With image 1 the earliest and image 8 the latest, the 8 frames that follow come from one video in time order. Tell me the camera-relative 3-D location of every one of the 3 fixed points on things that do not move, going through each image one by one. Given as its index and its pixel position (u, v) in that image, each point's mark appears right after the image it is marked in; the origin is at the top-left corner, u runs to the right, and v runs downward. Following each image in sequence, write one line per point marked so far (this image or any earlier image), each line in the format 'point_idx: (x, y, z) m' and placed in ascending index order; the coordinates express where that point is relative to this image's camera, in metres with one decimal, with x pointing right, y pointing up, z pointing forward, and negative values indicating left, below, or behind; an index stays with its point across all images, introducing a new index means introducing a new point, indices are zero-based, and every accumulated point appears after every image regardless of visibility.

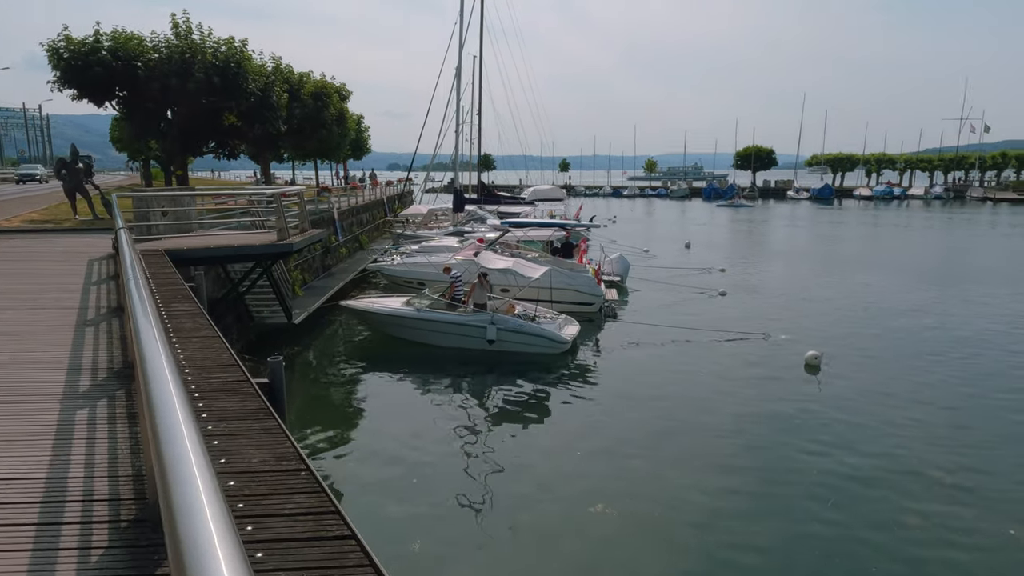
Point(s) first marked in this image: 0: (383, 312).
0: (-3.5, -0.7, +18.1) m
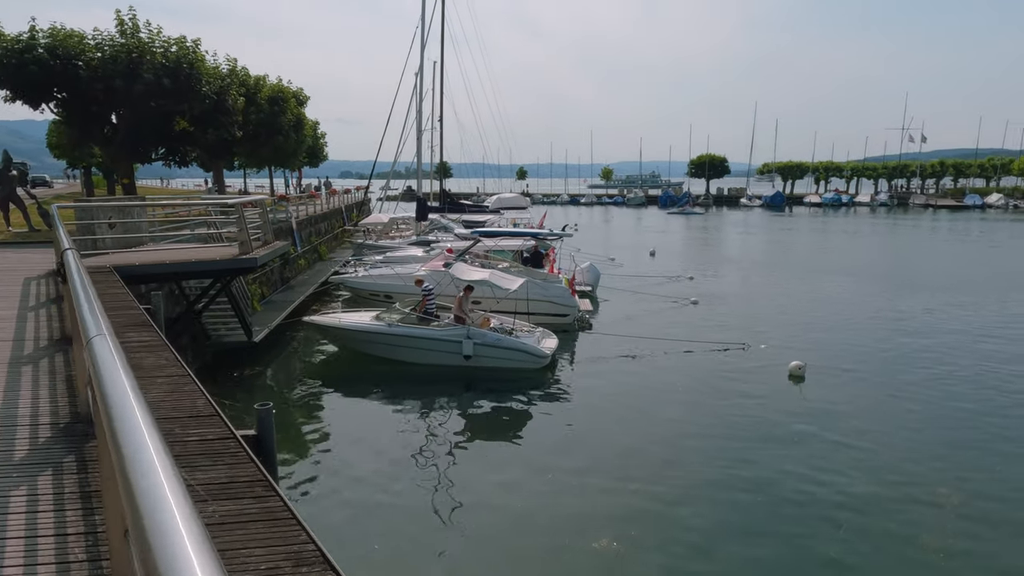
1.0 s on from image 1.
0: (-4.1, -1.0, +17.1) m
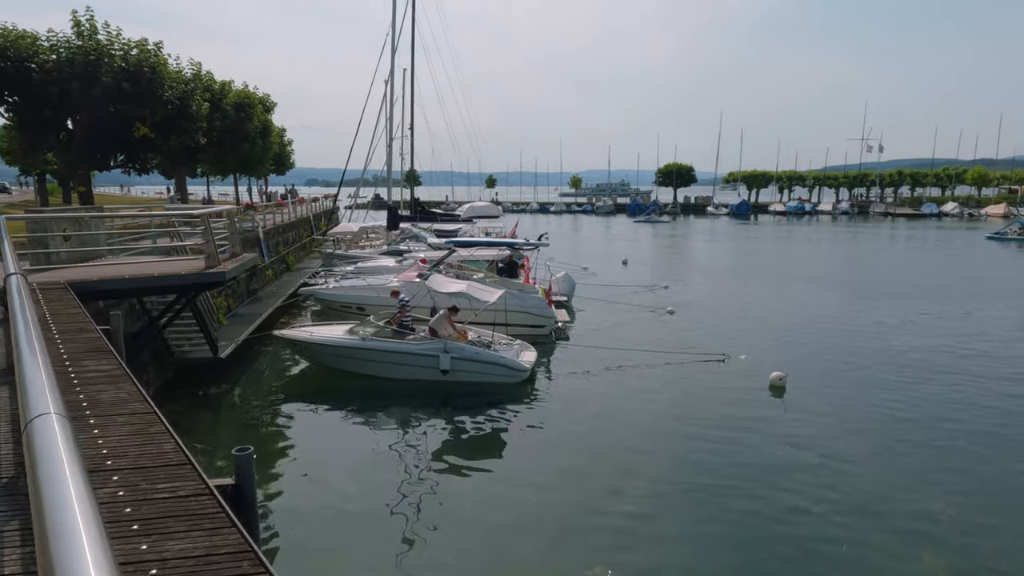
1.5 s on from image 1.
0: (-4.7, -1.4, +16.5) m
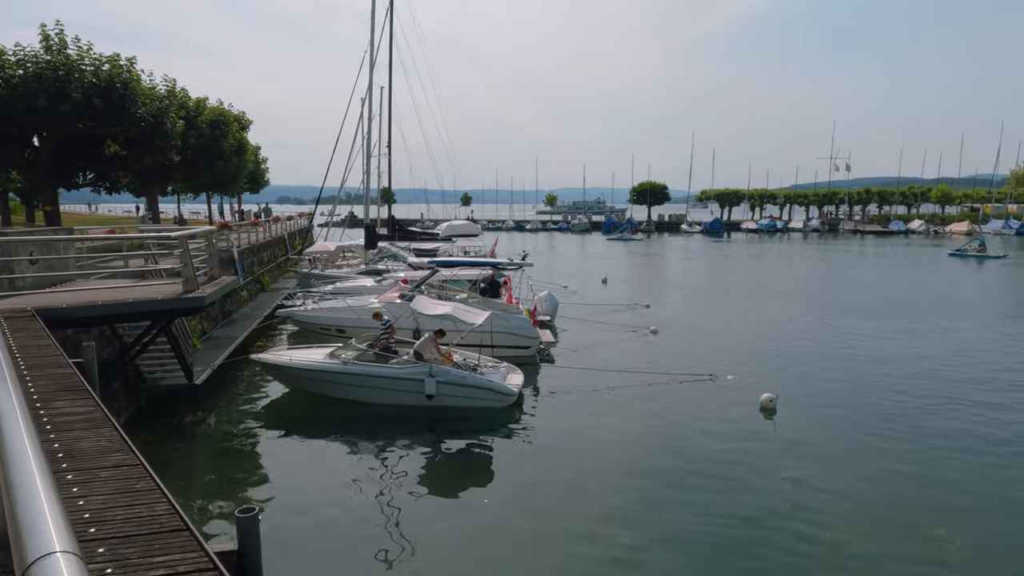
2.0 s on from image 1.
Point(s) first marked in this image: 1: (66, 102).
0: (-5.0, -1.9, +15.9) m
1: (-12.0, +5.0, +18.0) m
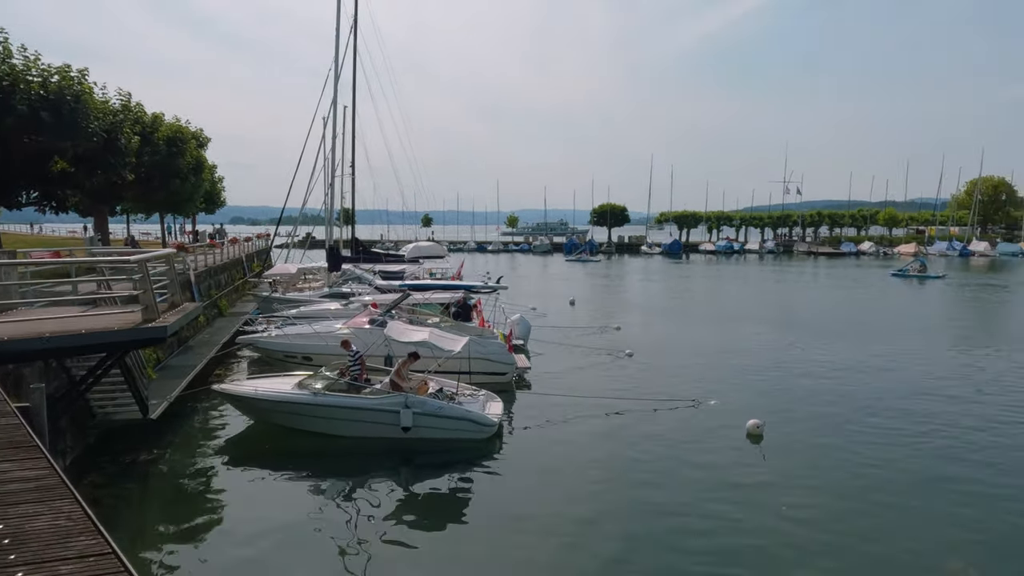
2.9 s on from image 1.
0: (-5.4, -2.5, +14.9) m
1: (-12.6, +4.3, +16.8) m
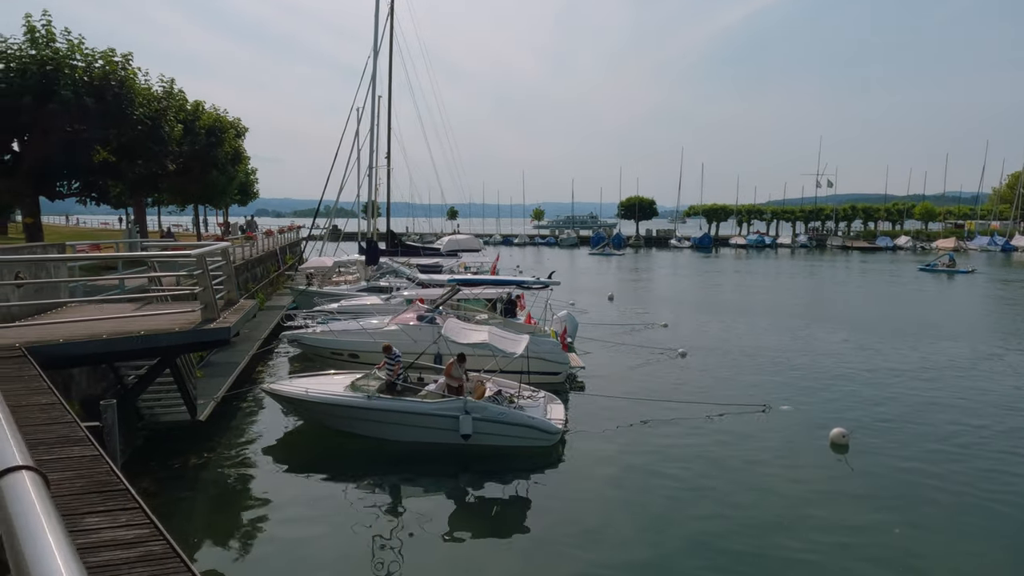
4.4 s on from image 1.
0: (-4.0, -2.4, +14.2) m
1: (-11.1, +4.5, +16.1) m
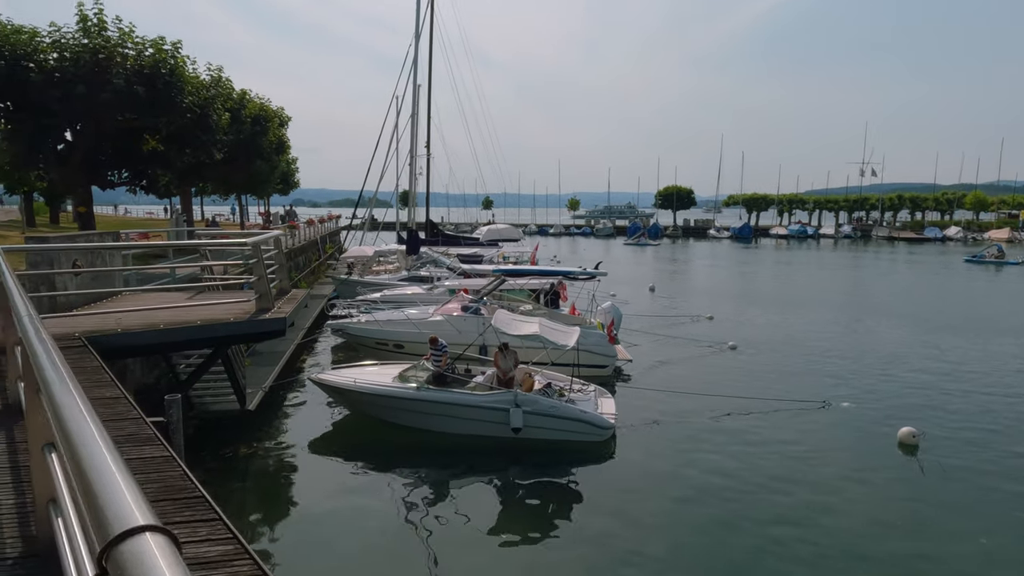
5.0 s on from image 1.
0: (-3.0, -2.2, +14.0) m
1: (-9.9, +4.8, +16.2) m
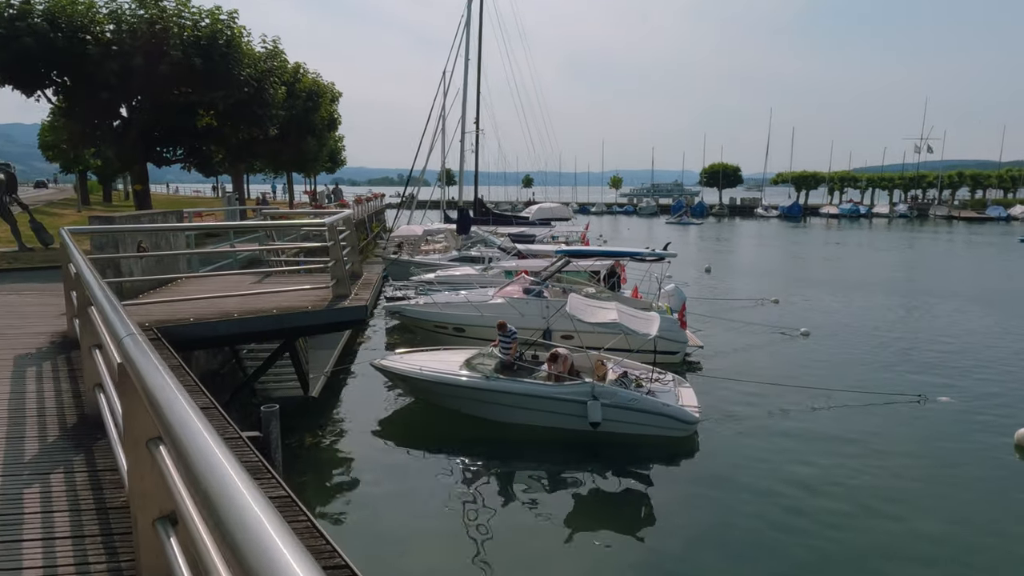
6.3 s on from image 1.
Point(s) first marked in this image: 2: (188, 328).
0: (-1.5, -1.8, +13.3) m
1: (-8.3, +5.2, +15.7) m
2: (-3.5, -0.4, +7.2) m
